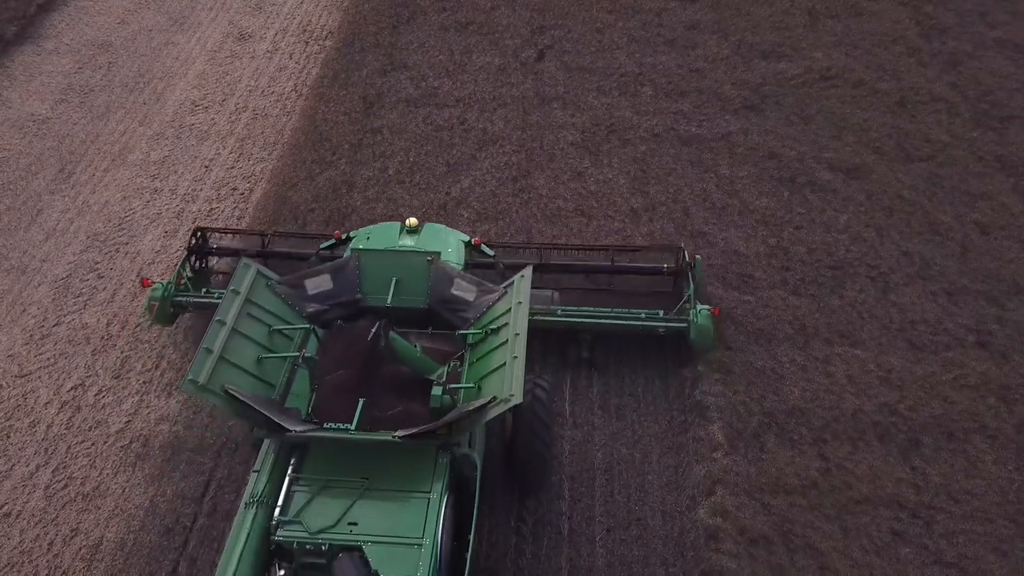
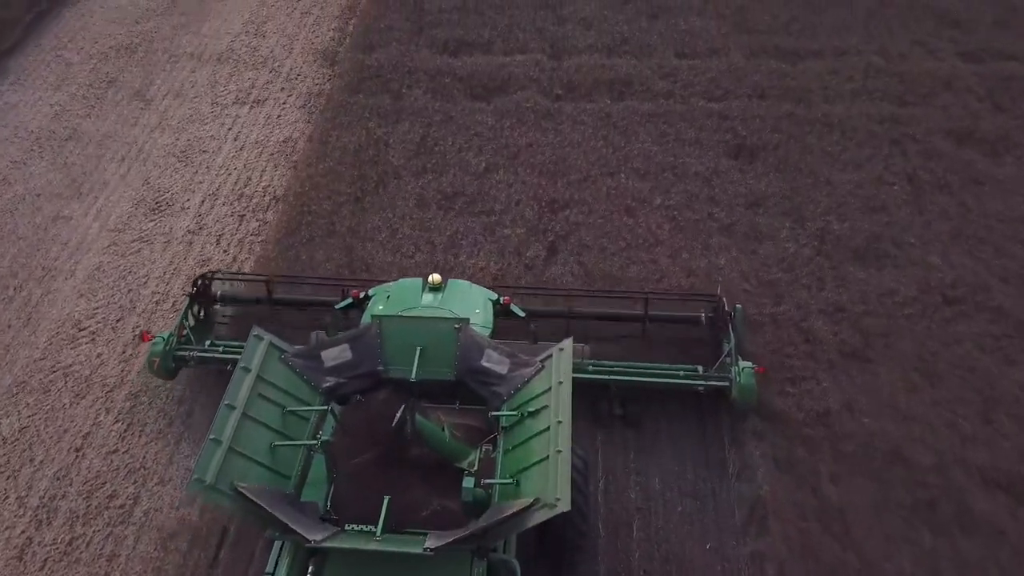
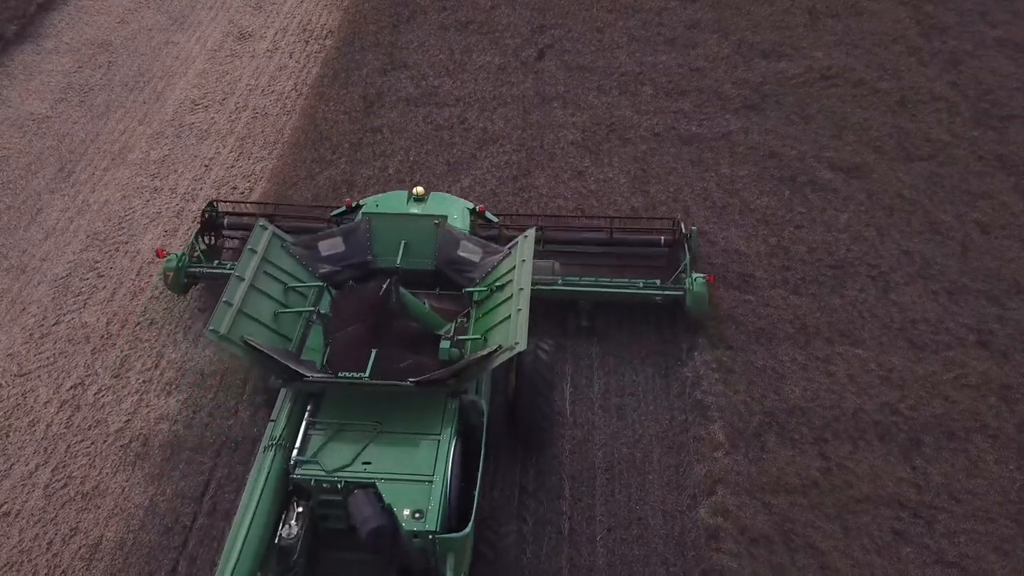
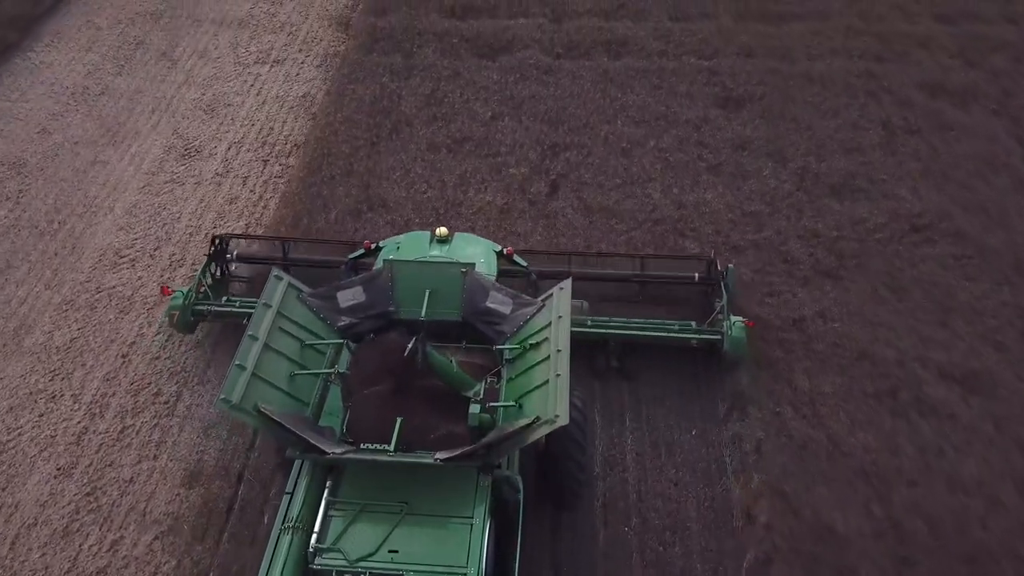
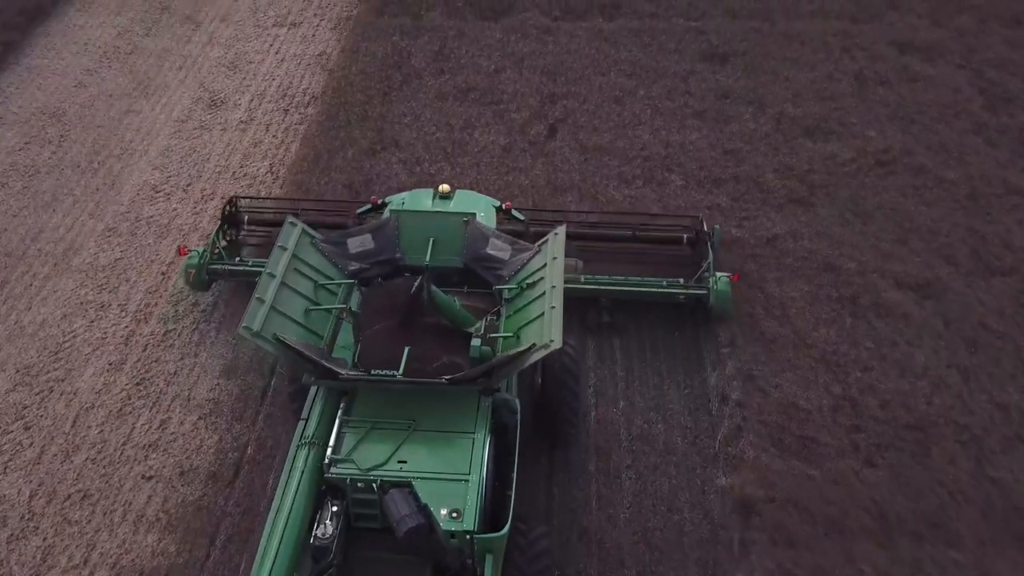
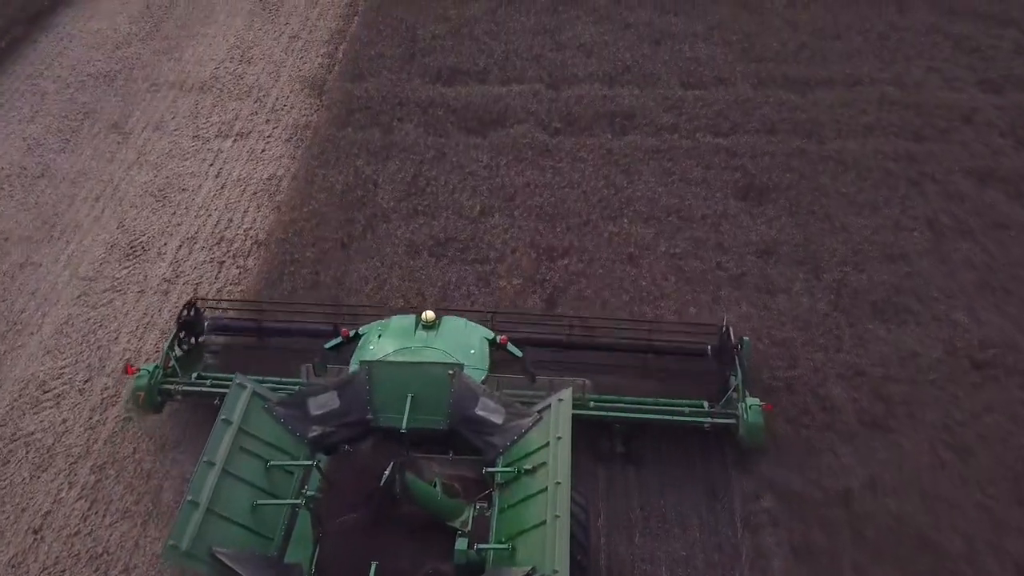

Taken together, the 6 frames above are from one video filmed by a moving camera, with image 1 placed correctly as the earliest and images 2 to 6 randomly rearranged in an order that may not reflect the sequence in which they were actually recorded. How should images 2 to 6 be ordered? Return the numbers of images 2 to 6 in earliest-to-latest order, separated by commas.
3, 5, 4, 2, 6
